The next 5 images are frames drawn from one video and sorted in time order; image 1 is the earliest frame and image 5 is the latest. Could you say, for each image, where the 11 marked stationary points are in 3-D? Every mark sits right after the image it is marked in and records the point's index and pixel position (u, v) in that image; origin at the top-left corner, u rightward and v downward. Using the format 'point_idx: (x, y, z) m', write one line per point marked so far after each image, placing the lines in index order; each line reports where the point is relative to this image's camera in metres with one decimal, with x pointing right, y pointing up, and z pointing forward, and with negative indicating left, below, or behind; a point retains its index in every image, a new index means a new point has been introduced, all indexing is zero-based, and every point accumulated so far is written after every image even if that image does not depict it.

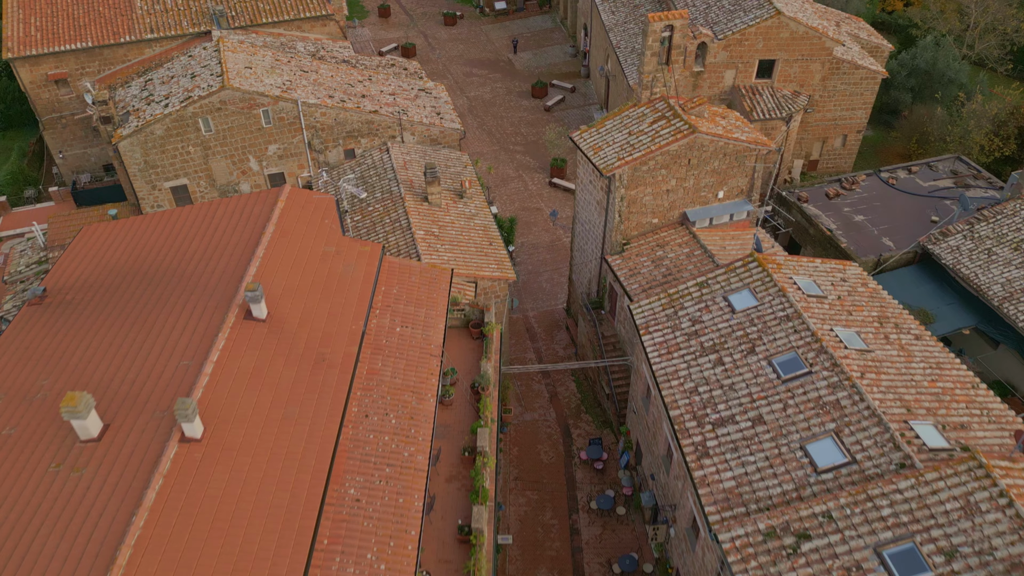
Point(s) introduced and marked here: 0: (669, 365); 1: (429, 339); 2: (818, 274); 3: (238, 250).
0: (+3.7, -1.9, +17.3) m
1: (-1.8, -1.1, +15.9) m
2: (+7.9, +0.3, +18.8) m
3: (-6.2, +0.8, +16.4) m
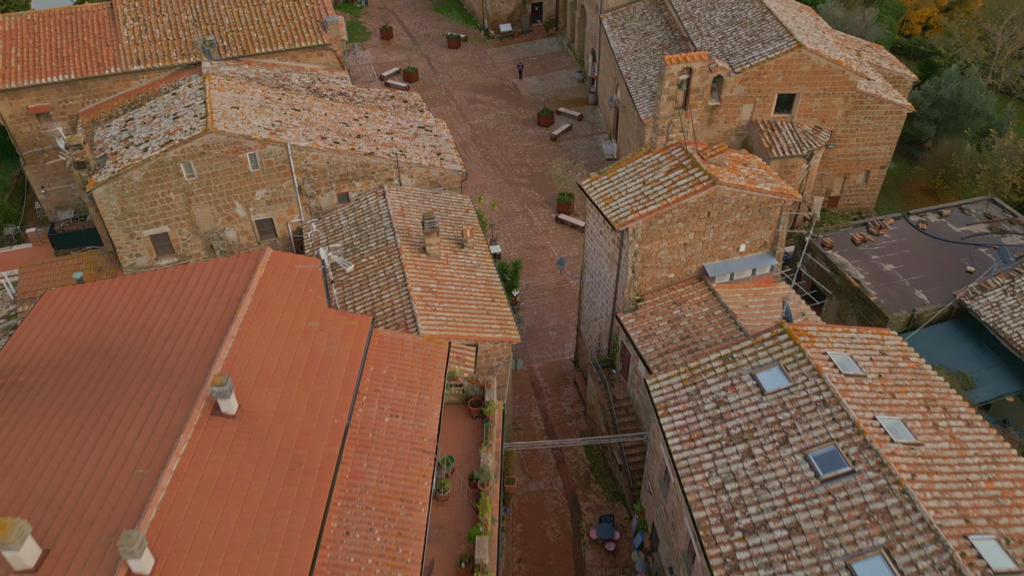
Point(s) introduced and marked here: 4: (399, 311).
0: (+3.8, -3.6, +15.4) m
1: (-1.7, -2.8, +14.1) m
2: (+8.0, -1.4, +17.0) m
3: (-6.1, -0.8, +14.7) m
4: (-3.1, -0.6, +19.8) m
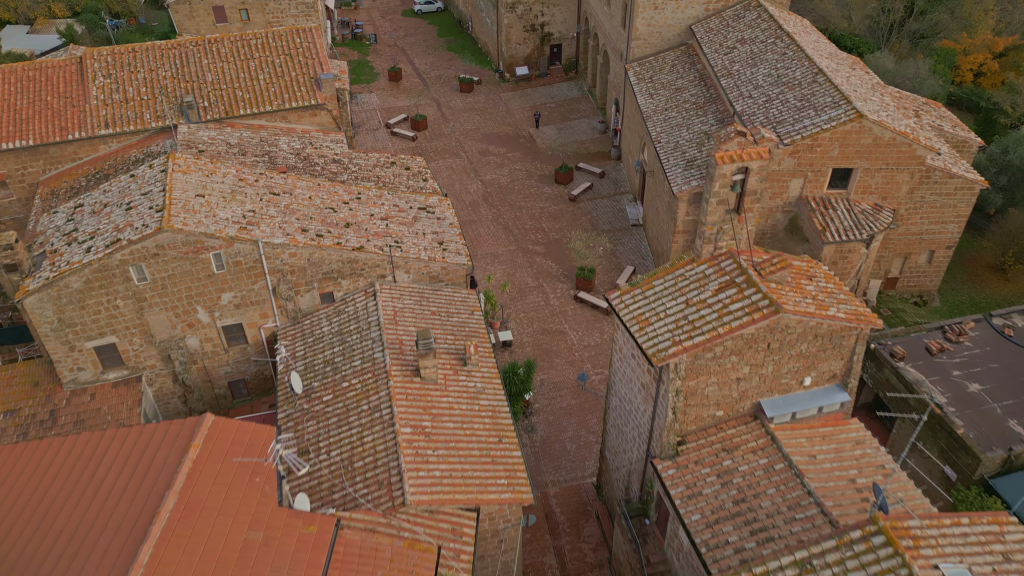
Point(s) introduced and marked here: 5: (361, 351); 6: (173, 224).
0: (+3.9, -6.8, +11.4) m
1: (-1.6, -5.9, +10.2) m
2: (+8.2, -4.7, +12.9) m
3: (-6.0, -3.9, +10.9) m
4: (-2.8, -3.8, +15.9) m
5: (-3.9, -1.6, +18.9) m
6: (-8.5, +1.6, +18.1) m
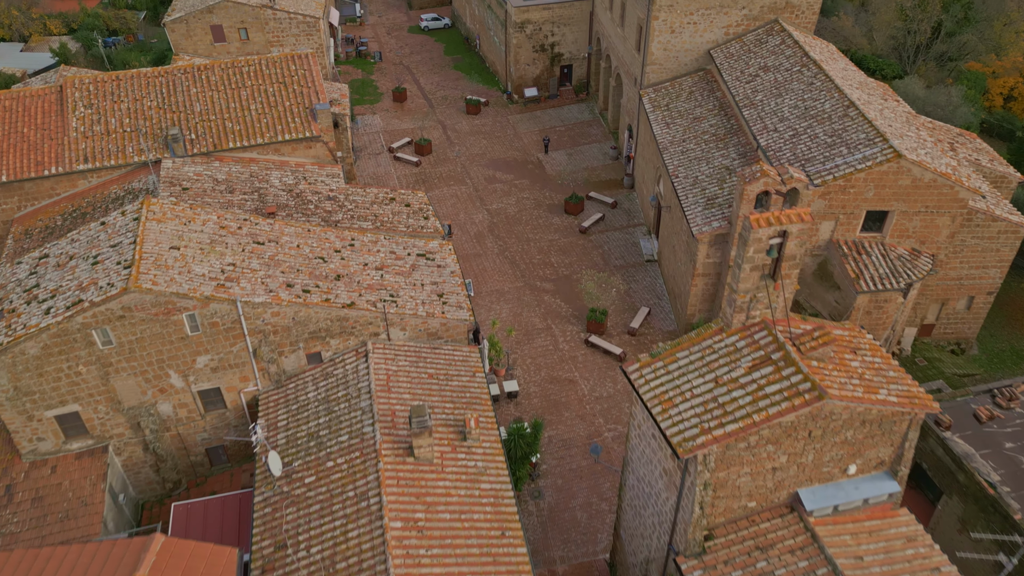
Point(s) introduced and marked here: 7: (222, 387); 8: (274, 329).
0: (+3.9, -8.3, +9.4) m
1: (-1.6, -7.3, +8.2) m
2: (+8.2, -6.2, +10.8) m
3: (-5.9, -5.3, +9.0) m
4: (-2.7, -5.4, +14.0) m
5: (-3.8, -3.2, +17.0) m
6: (-8.3, +0.1, +16.3) m
7: (-7.3, -2.5, +18.3) m
8: (-5.9, -1.0, +17.9) m
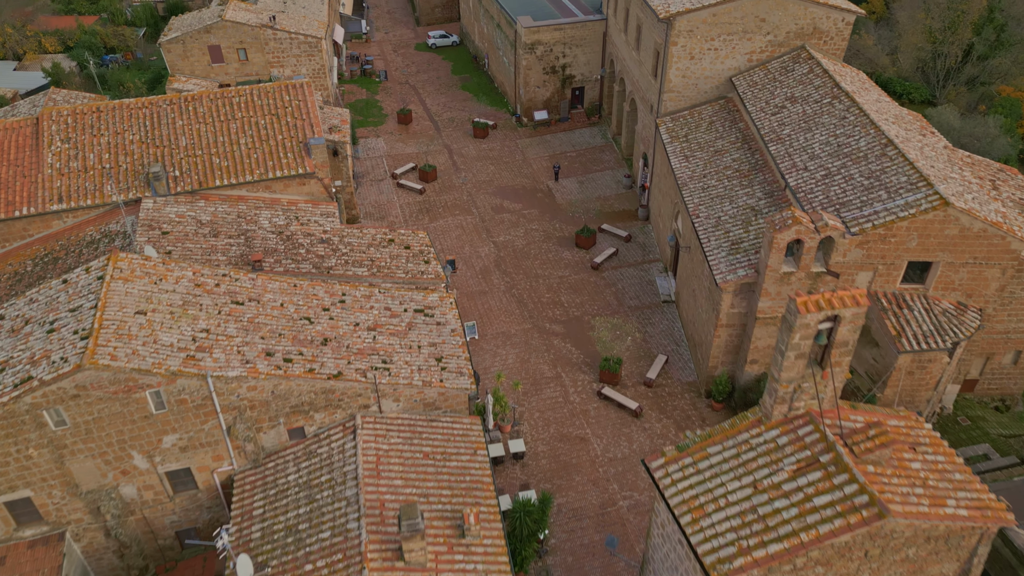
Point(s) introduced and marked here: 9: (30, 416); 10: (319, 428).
0: (+3.9, -9.8, +7.2) m
1: (-1.7, -8.8, +6.2) m
2: (+8.2, -7.8, +8.7) m
3: (-5.9, -6.7, +7.0) m
4: (-2.7, -6.9, +11.9) m
5: (-3.7, -4.7, +15.0) m
6: (-8.2, -1.4, +14.4) m
7: (-7.2, -4.0, +16.3) m
8: (-5.7, -2.6, +15.9) m
9: (-9.5, -2.5, +14.4) m
10: (-4.5, -3.3, +16.8) m
